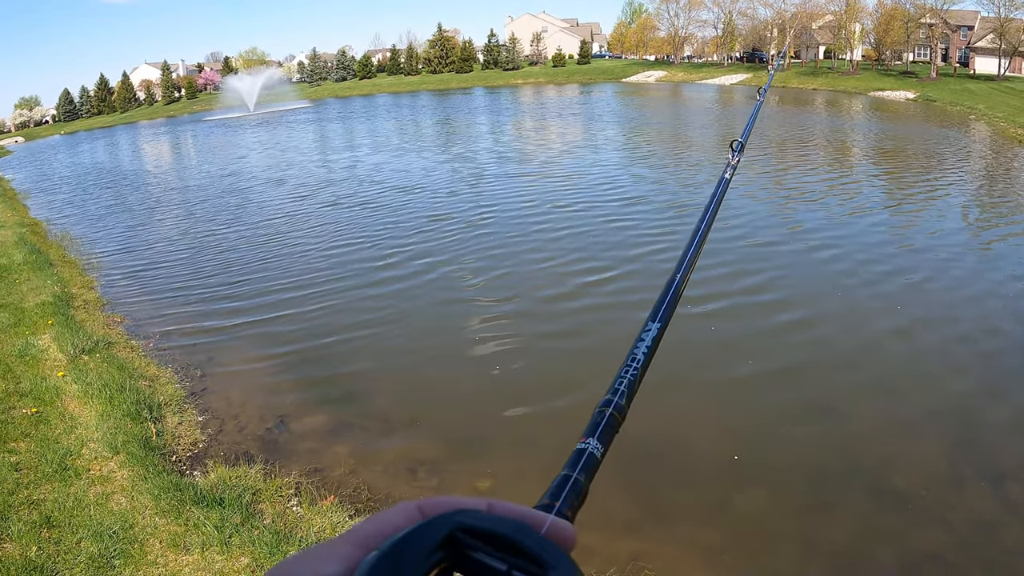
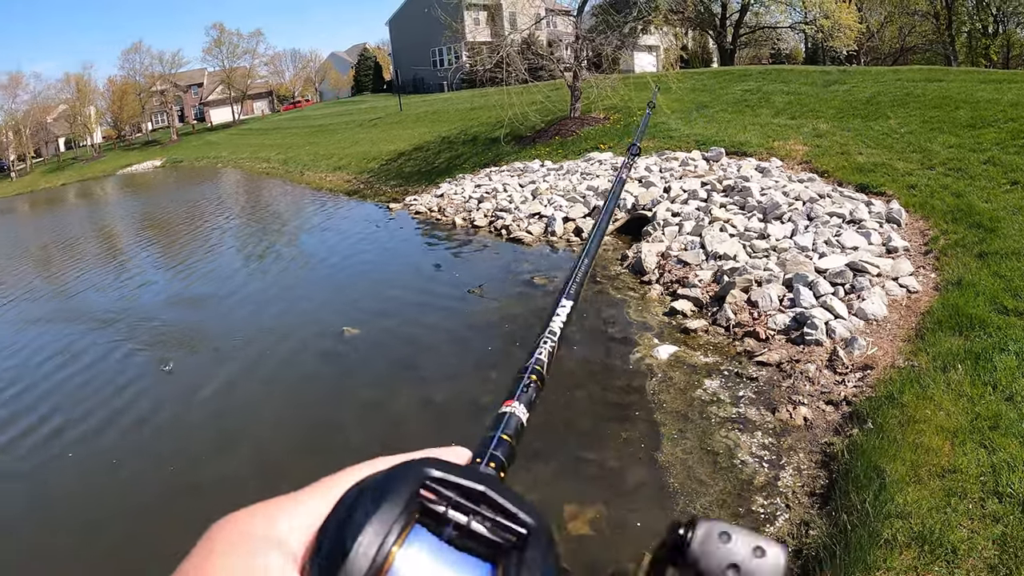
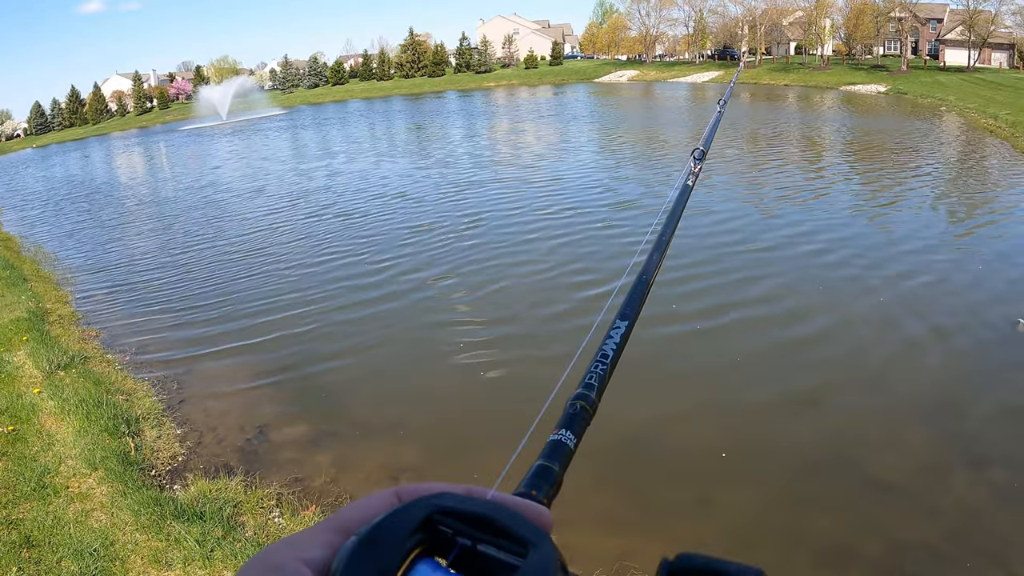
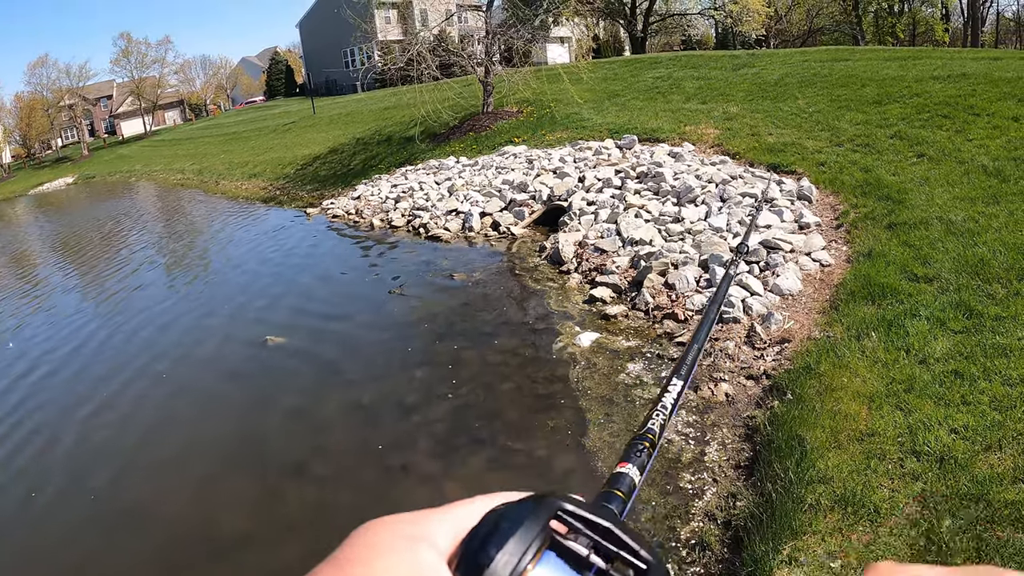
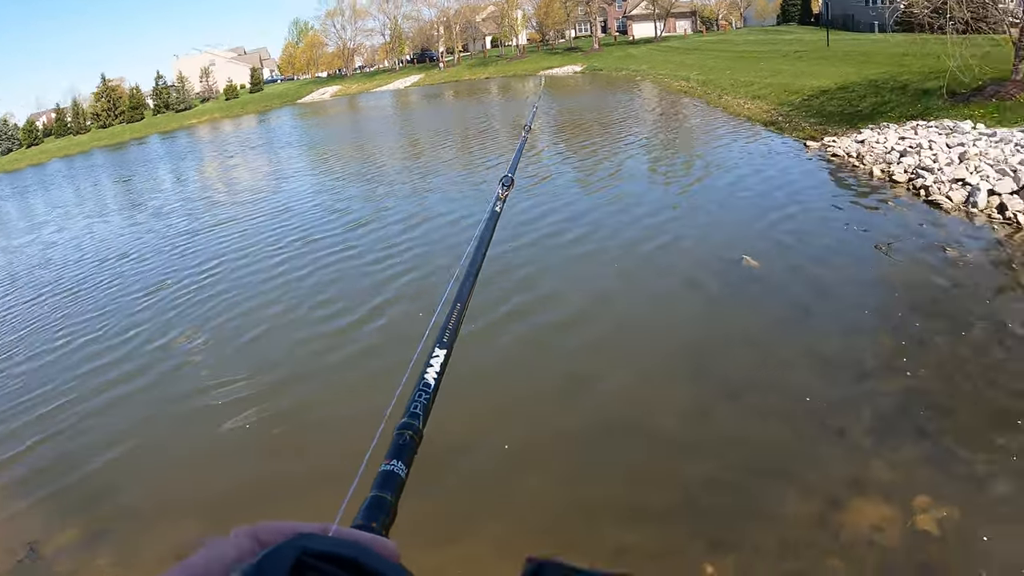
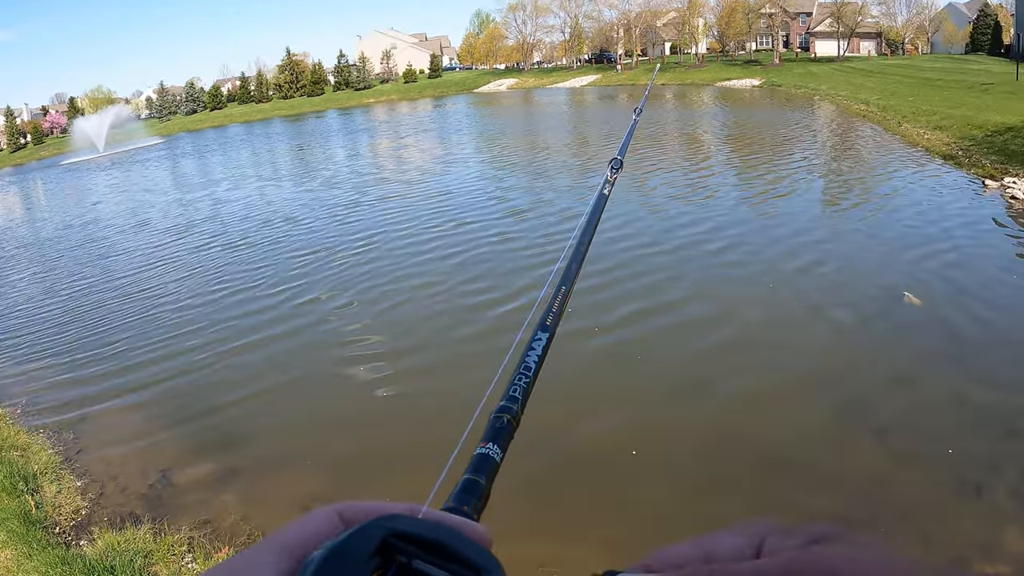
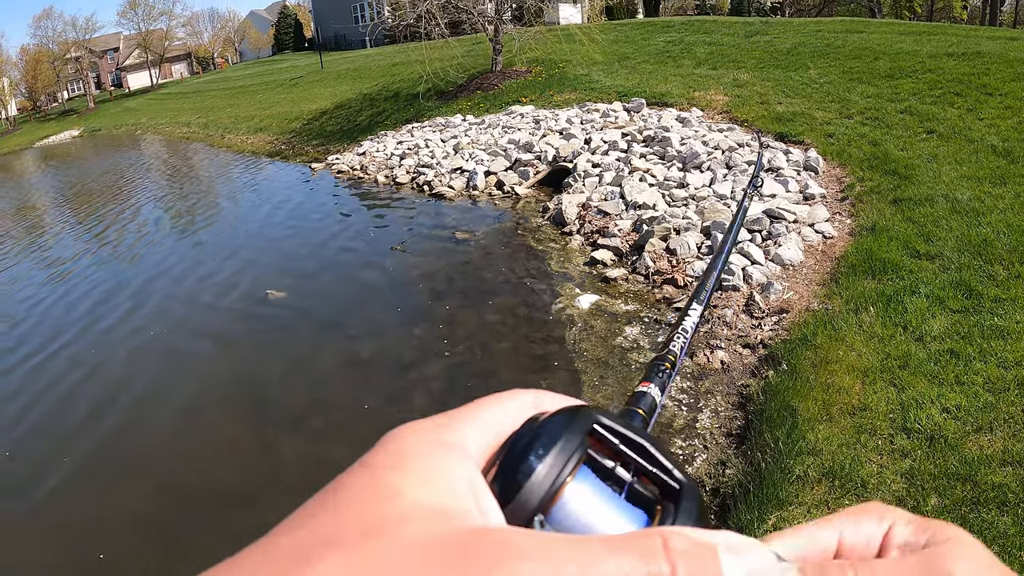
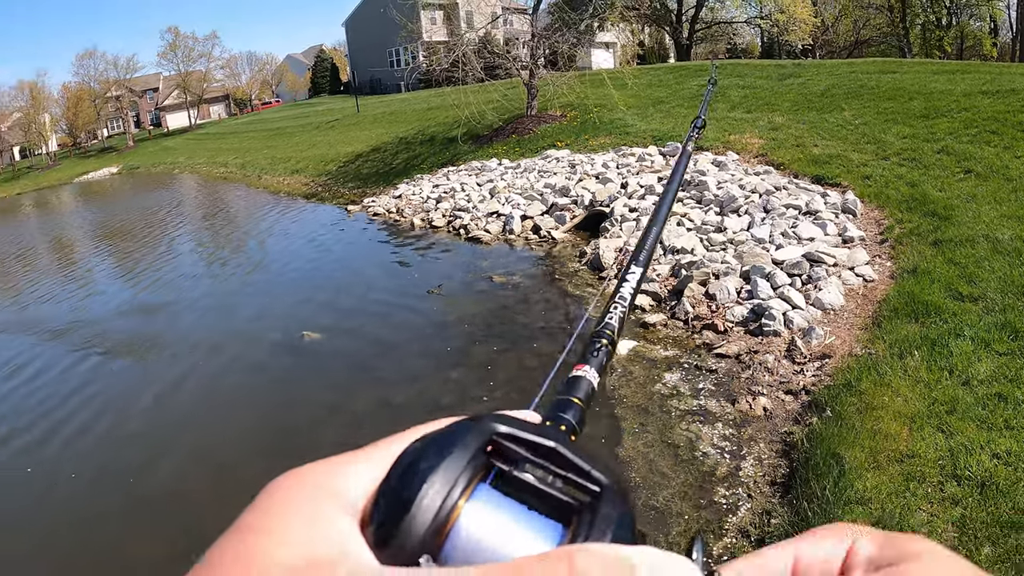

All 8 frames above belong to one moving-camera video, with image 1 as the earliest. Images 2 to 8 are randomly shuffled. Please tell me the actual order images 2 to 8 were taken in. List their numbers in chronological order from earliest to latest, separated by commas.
3, 6, 5, 7, 4, 8, 2
